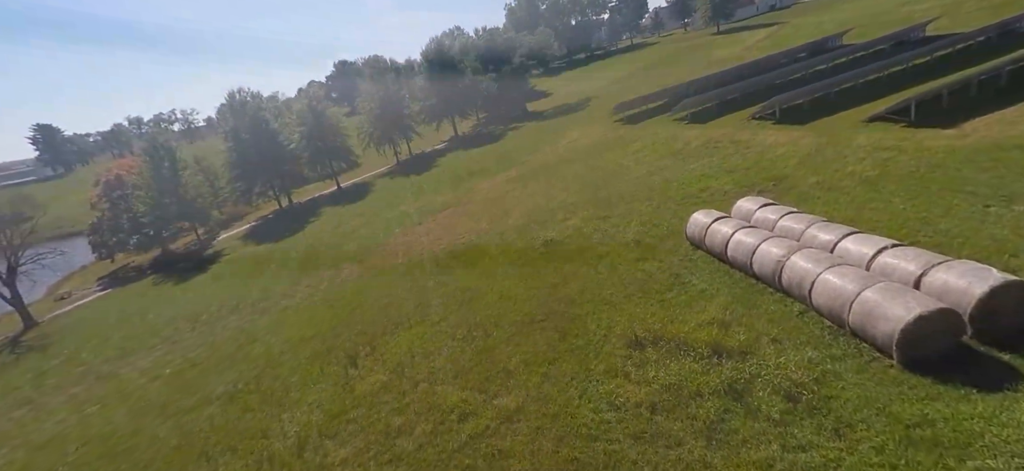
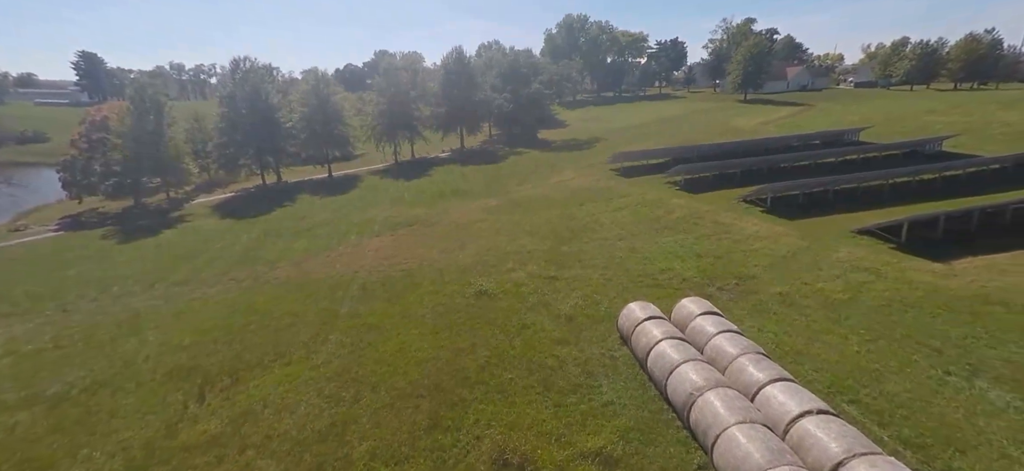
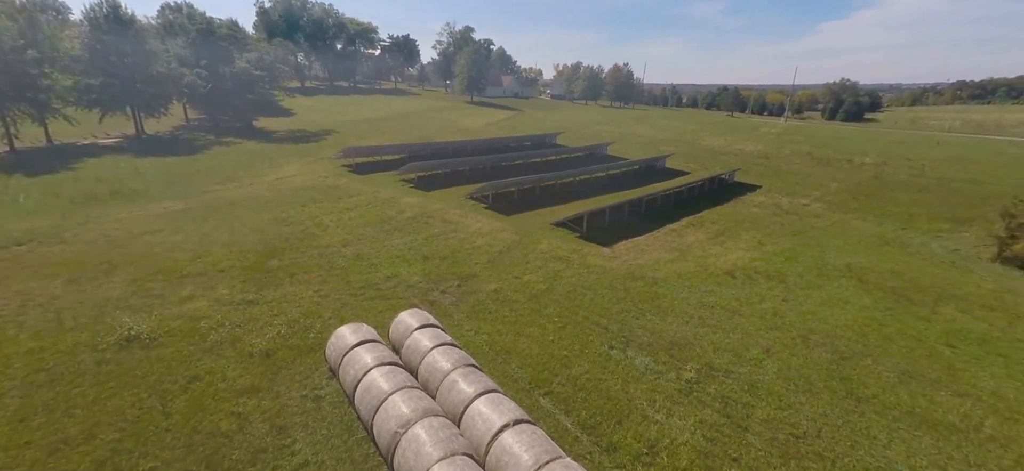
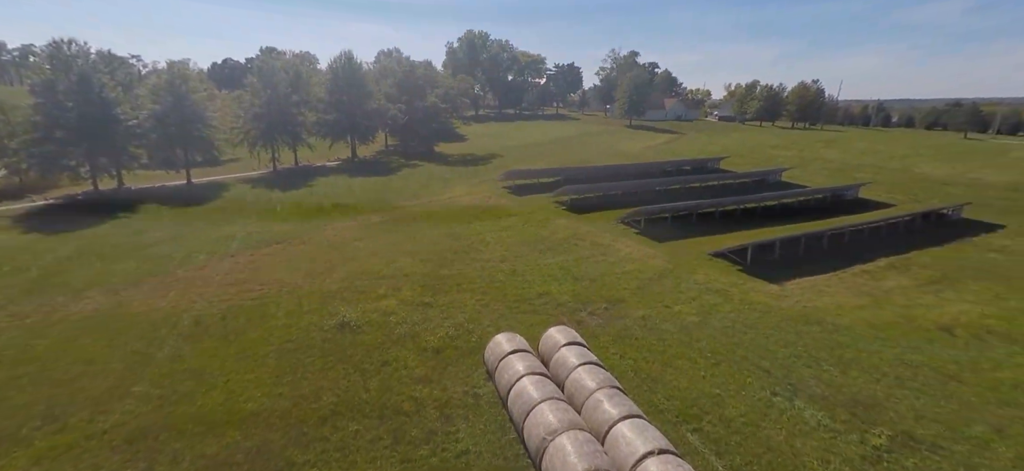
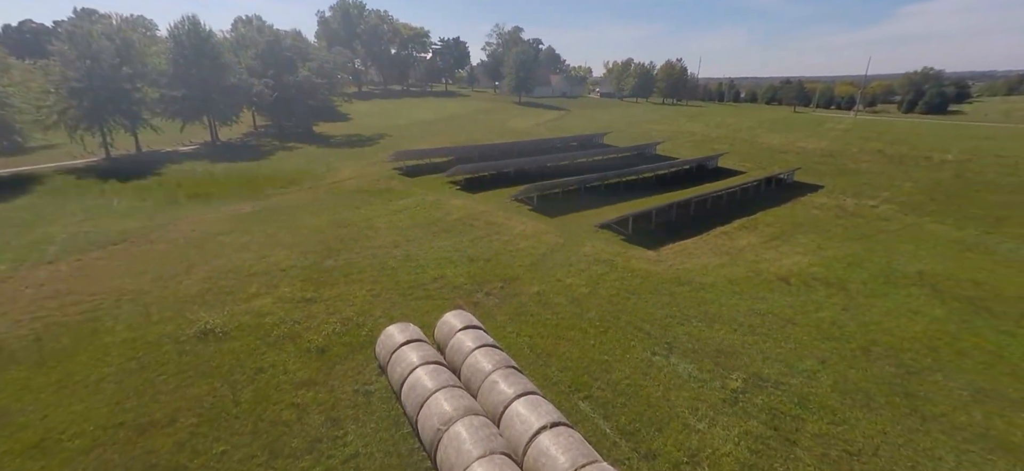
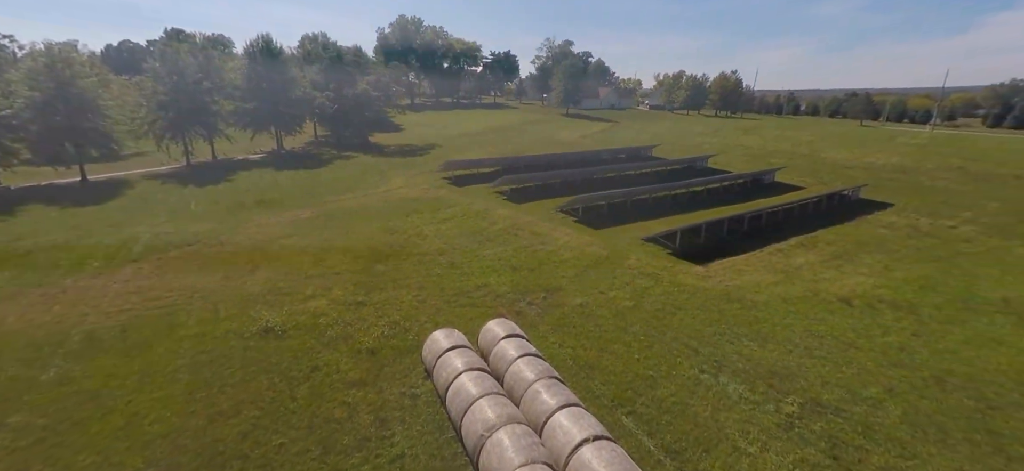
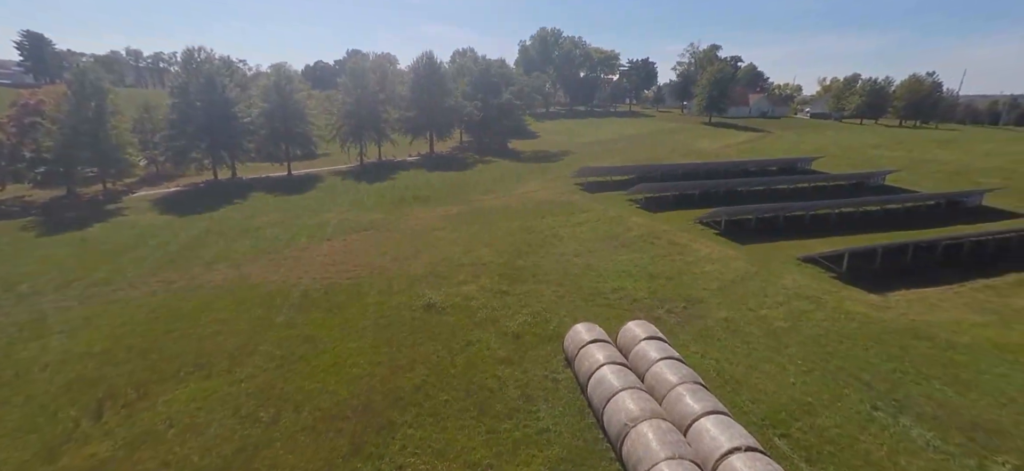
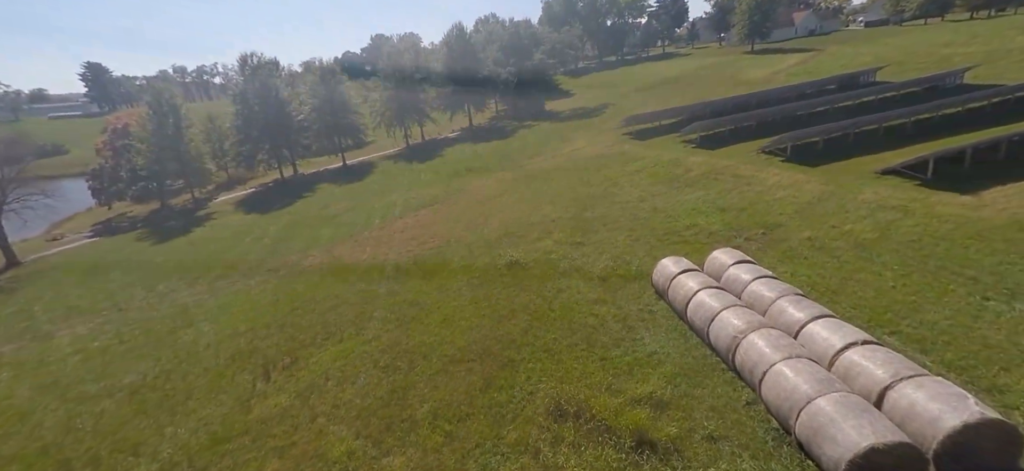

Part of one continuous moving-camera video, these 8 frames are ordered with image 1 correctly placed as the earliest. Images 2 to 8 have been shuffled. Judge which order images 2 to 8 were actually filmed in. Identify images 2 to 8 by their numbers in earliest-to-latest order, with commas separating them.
8, 2, 7, 4, 6, 5, 3
